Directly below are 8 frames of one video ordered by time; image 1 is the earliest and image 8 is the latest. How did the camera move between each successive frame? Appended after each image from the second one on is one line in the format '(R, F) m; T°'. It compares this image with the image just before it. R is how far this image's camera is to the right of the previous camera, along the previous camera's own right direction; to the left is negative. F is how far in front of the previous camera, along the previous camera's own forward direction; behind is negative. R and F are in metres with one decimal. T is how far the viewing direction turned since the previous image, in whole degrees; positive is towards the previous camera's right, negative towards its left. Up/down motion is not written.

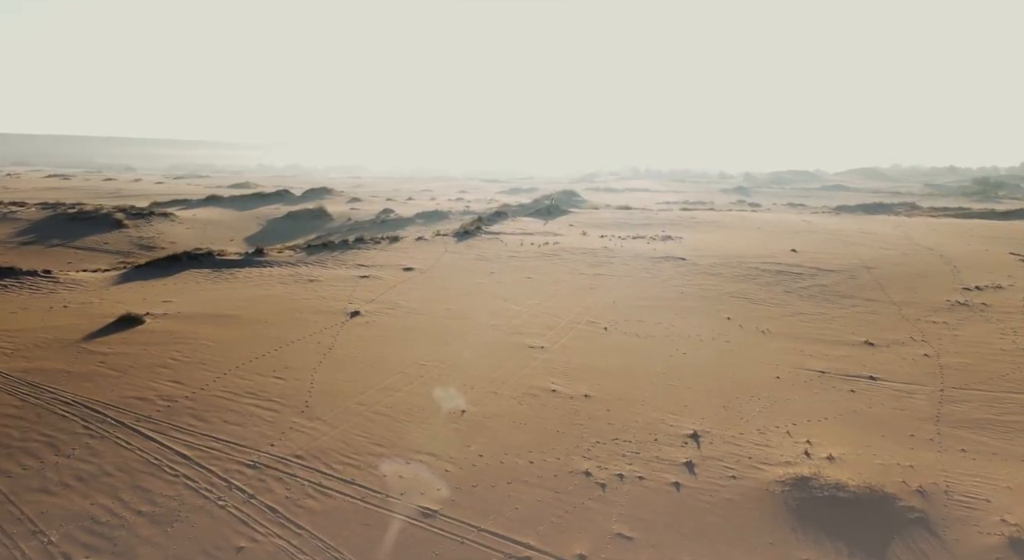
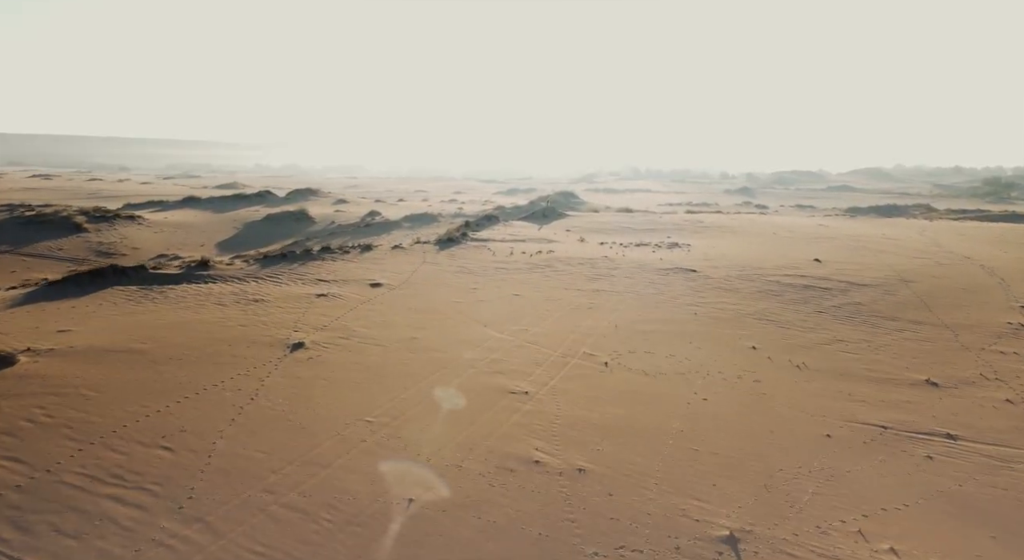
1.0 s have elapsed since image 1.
(+0.4, +2.5) m; 0°
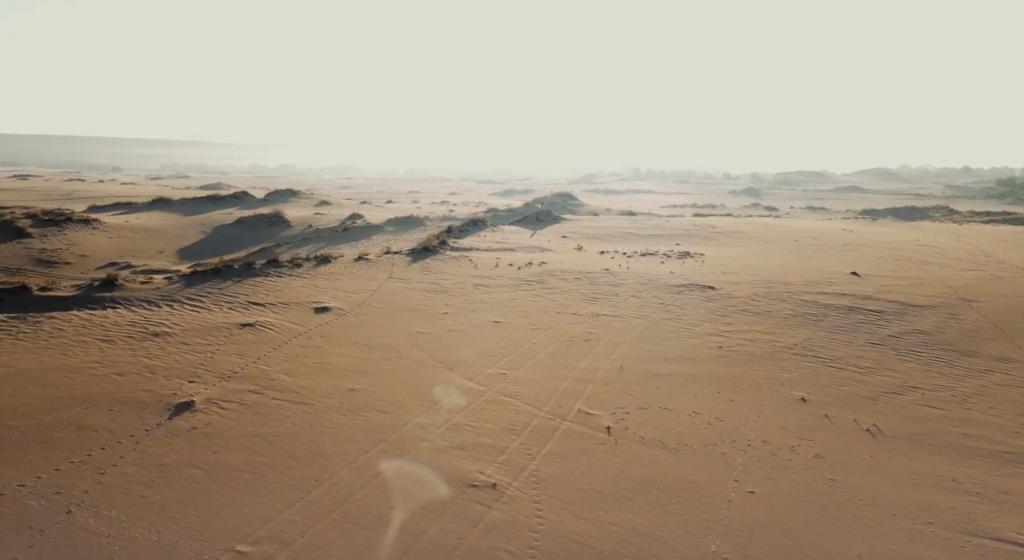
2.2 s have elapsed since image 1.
(+0.4, +2.9) m; 0°
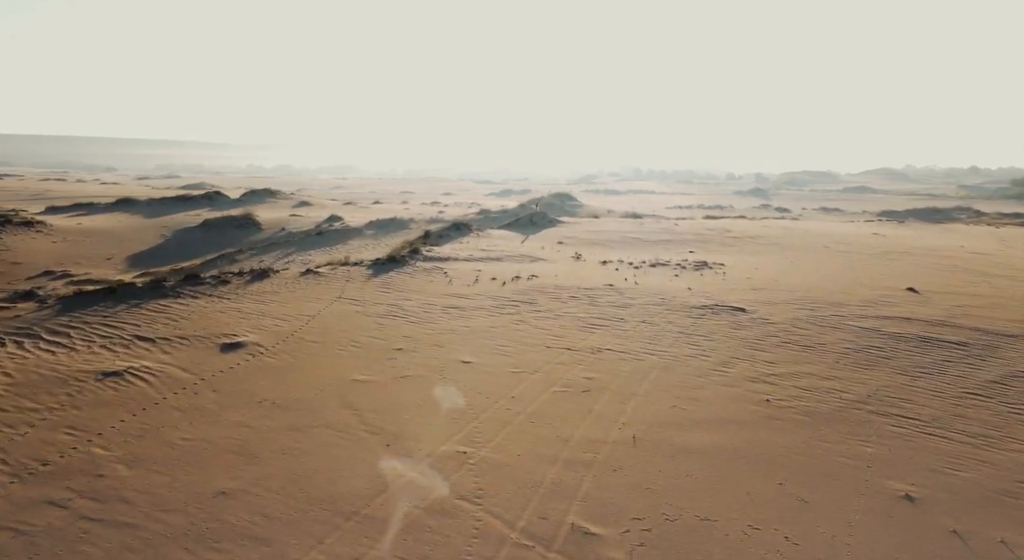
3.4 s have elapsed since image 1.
(+0.4, +3.0) m; 0°
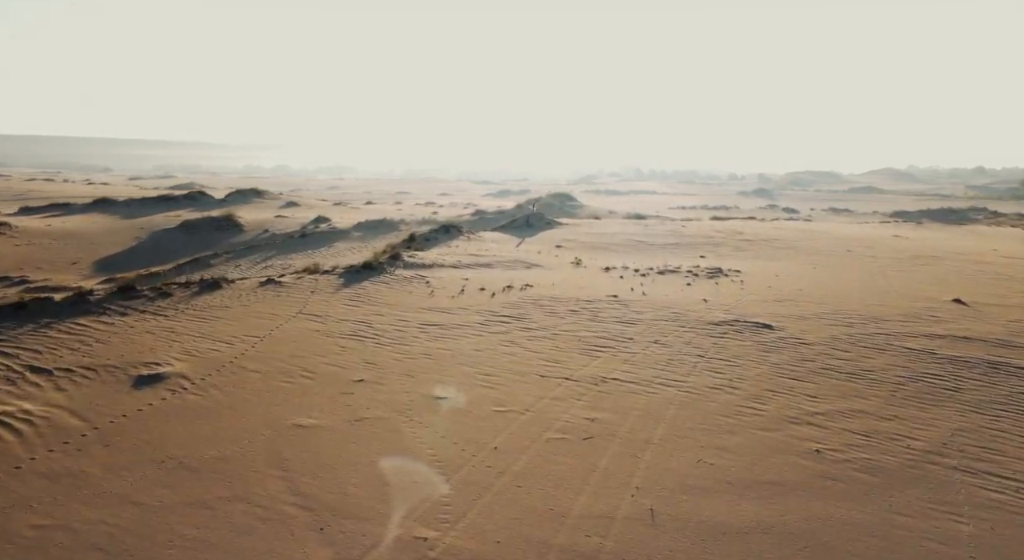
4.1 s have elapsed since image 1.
(+0.2, +1.7) m; 0°
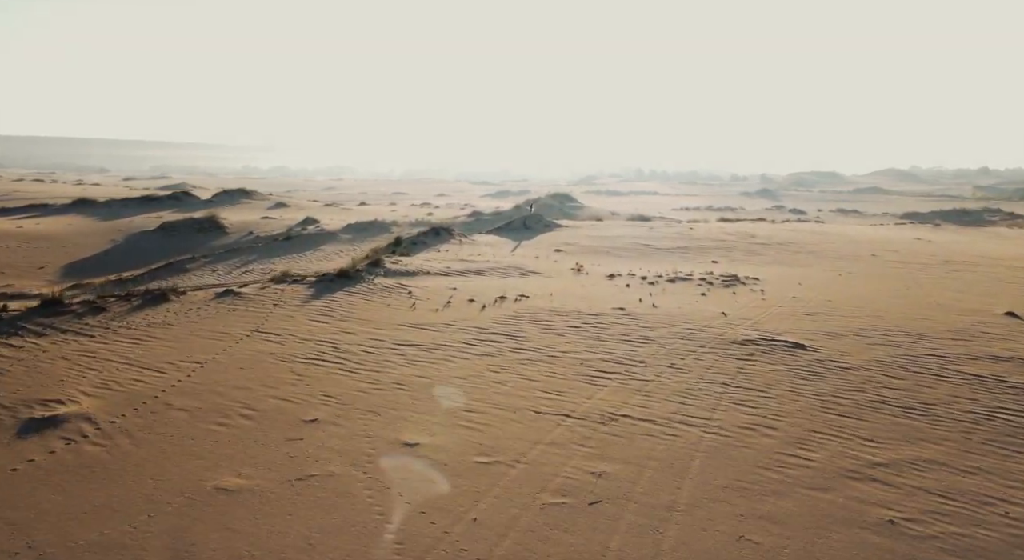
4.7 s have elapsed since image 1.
(+0.1, +1.5) m; 0°
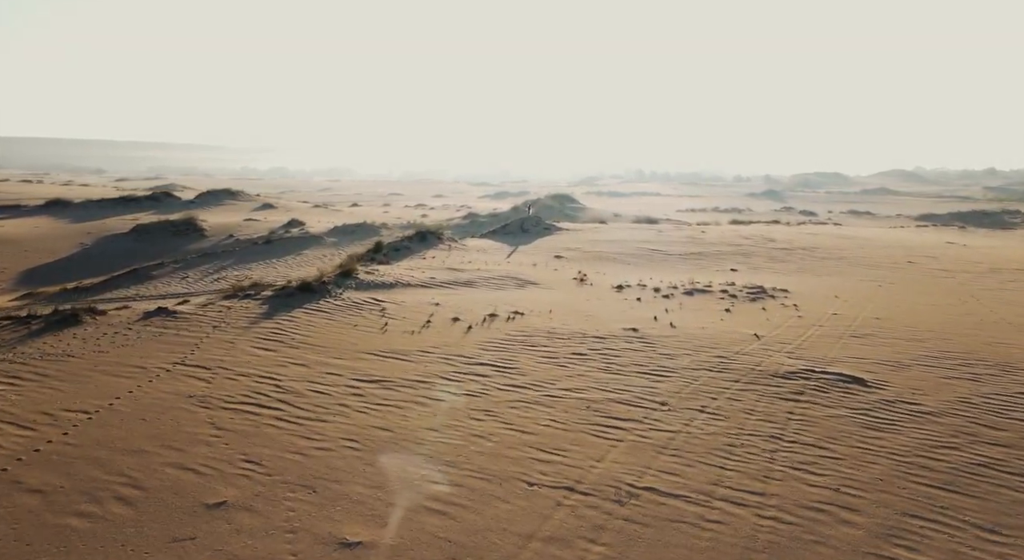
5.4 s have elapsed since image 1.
(+0.1, +1.8) m; 0°
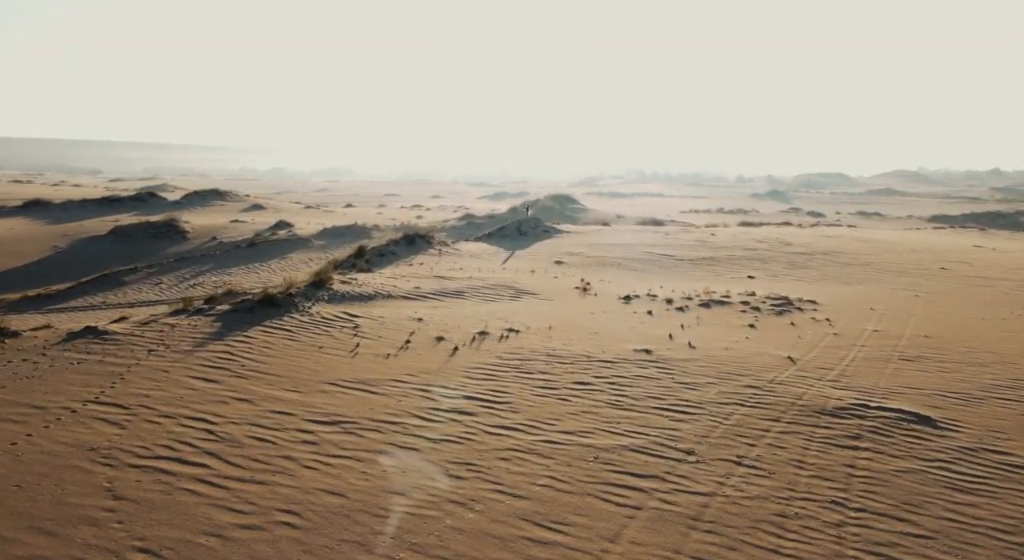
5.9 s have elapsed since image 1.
(+0.1, +1.3) m; 0°
